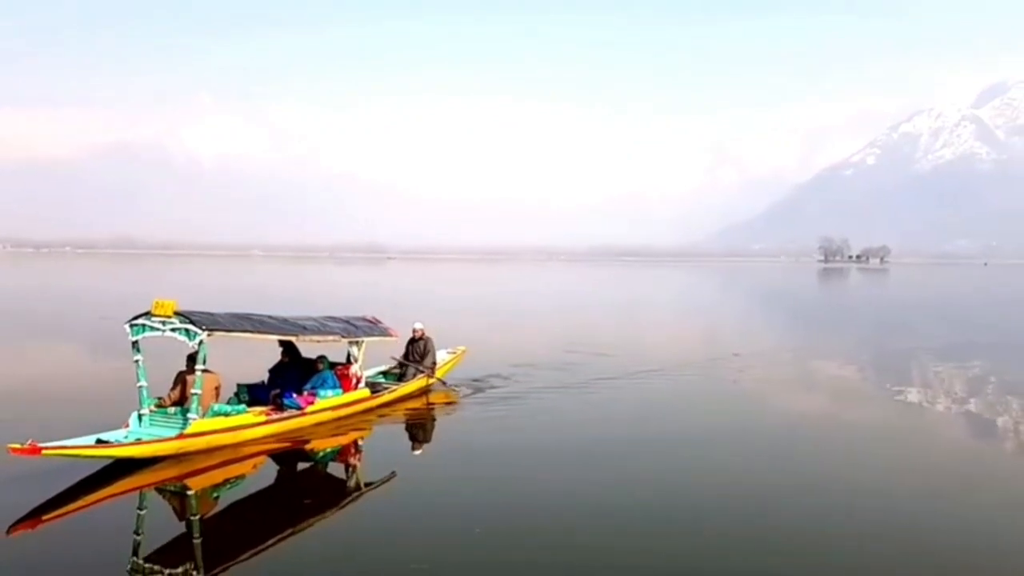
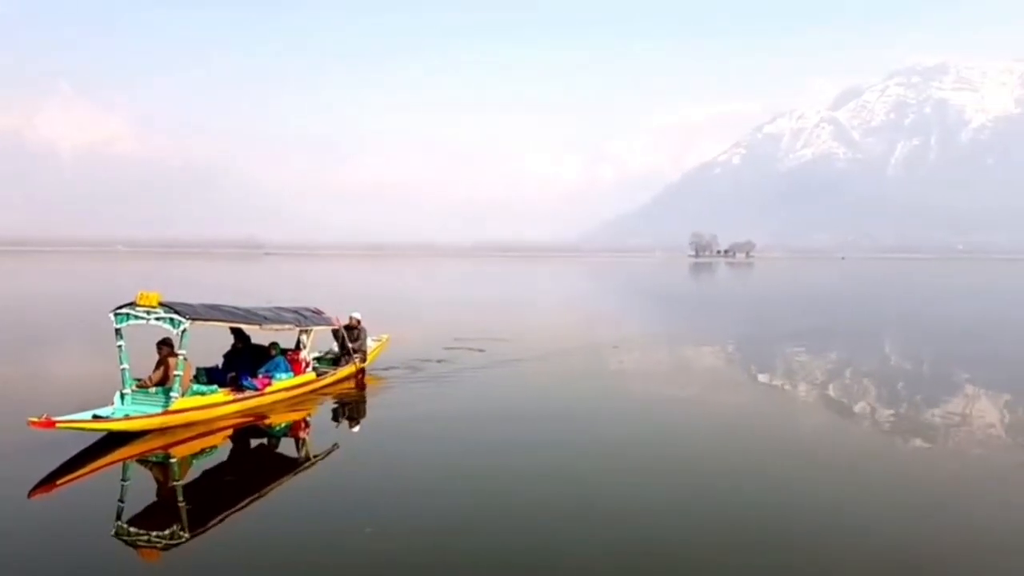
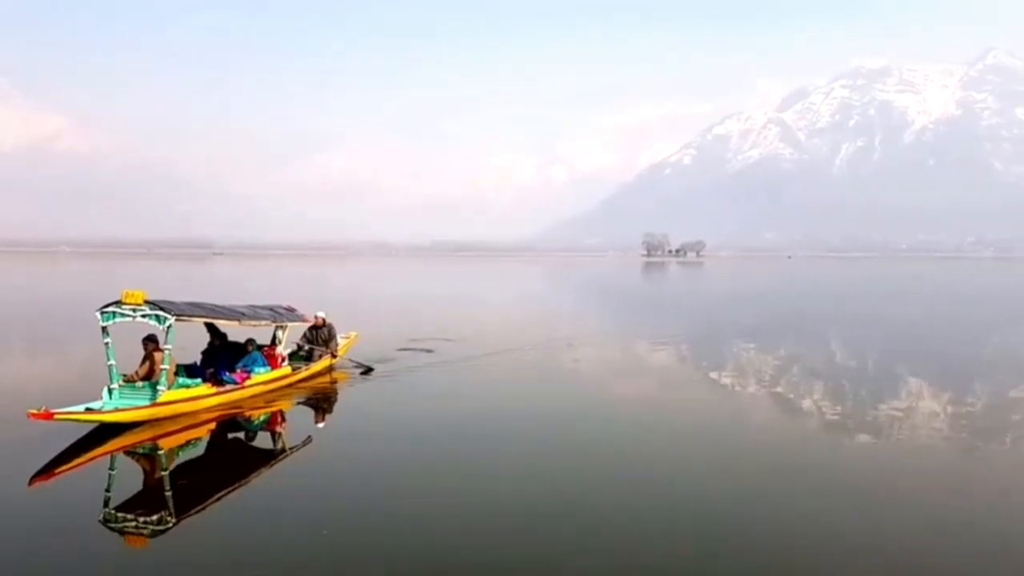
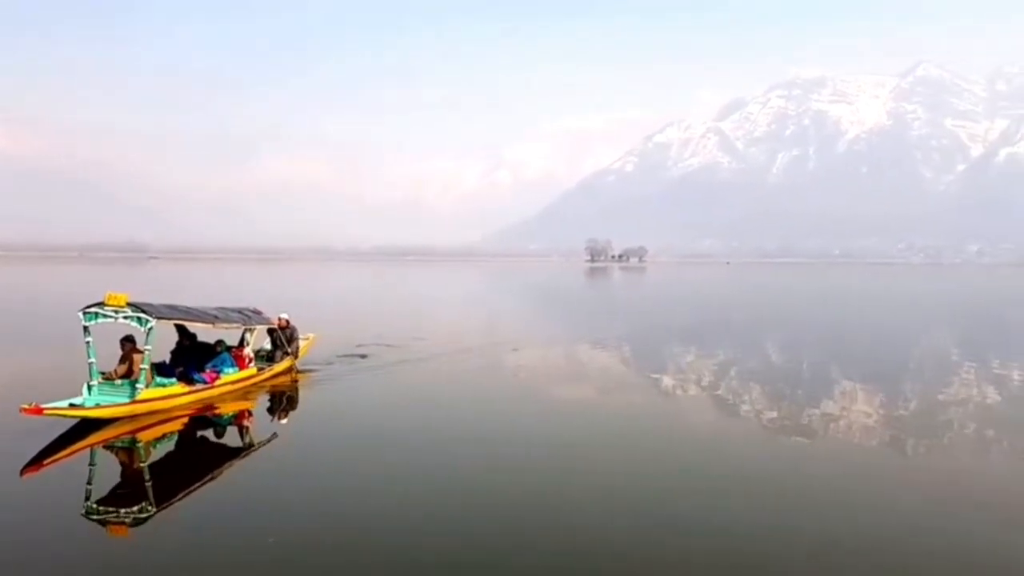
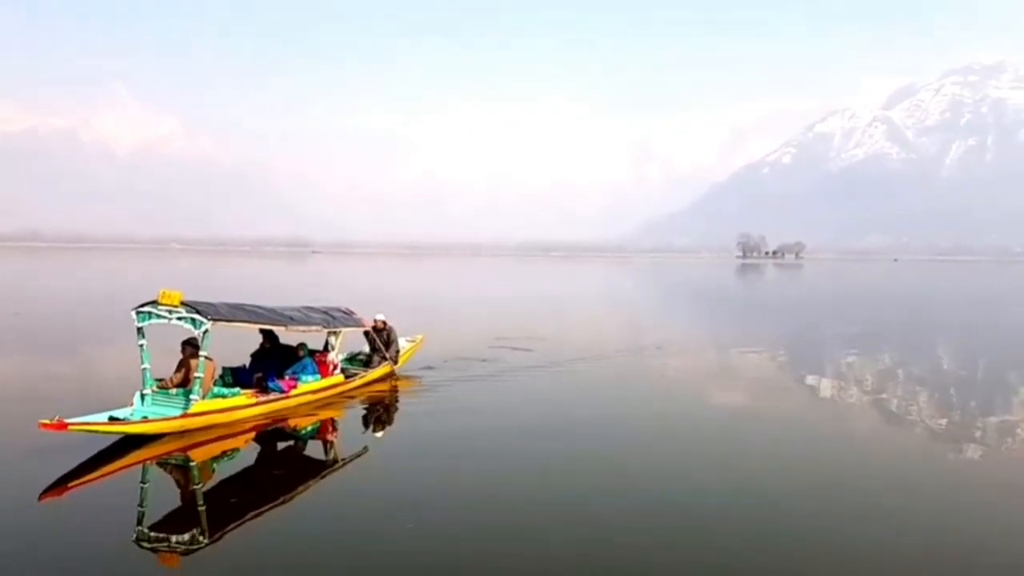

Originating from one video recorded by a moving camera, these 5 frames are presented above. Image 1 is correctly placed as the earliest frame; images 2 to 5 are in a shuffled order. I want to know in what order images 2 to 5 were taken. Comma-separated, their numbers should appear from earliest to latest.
5, 2, 3, 4
